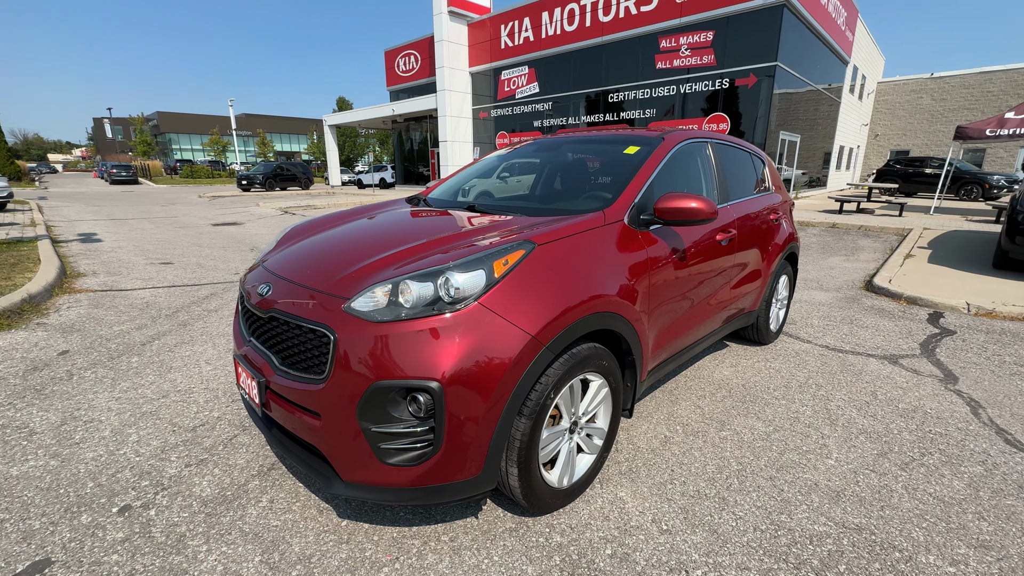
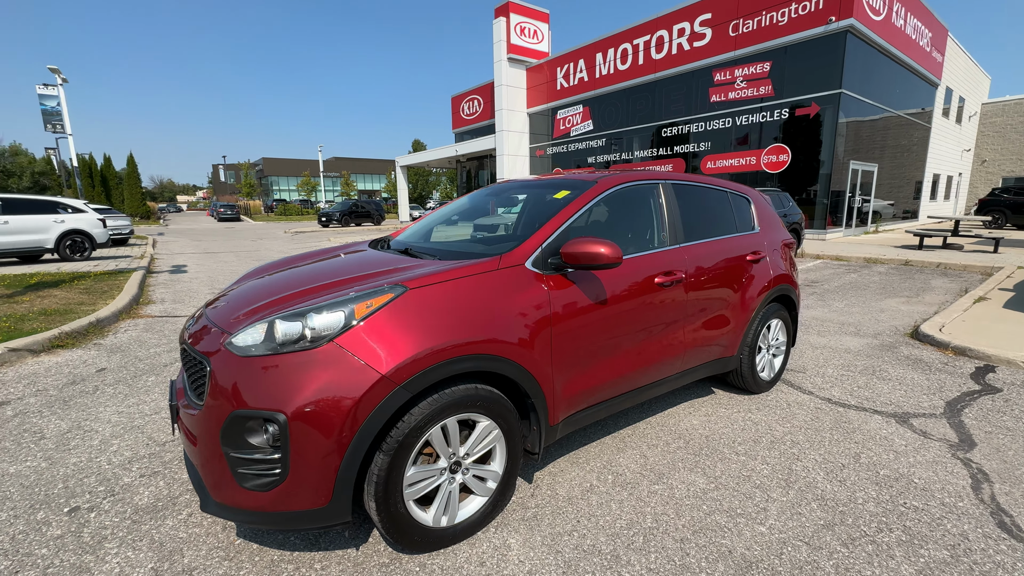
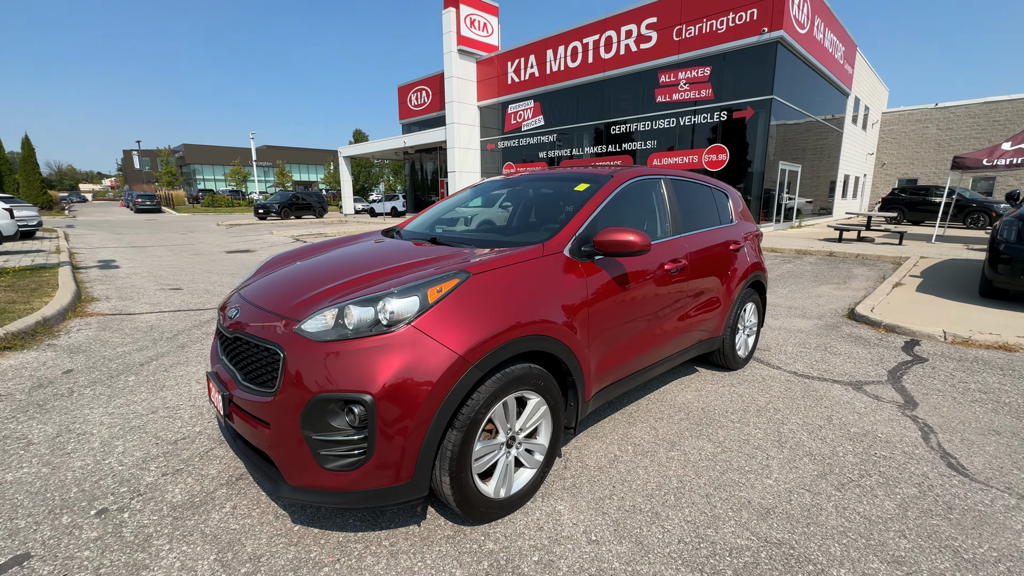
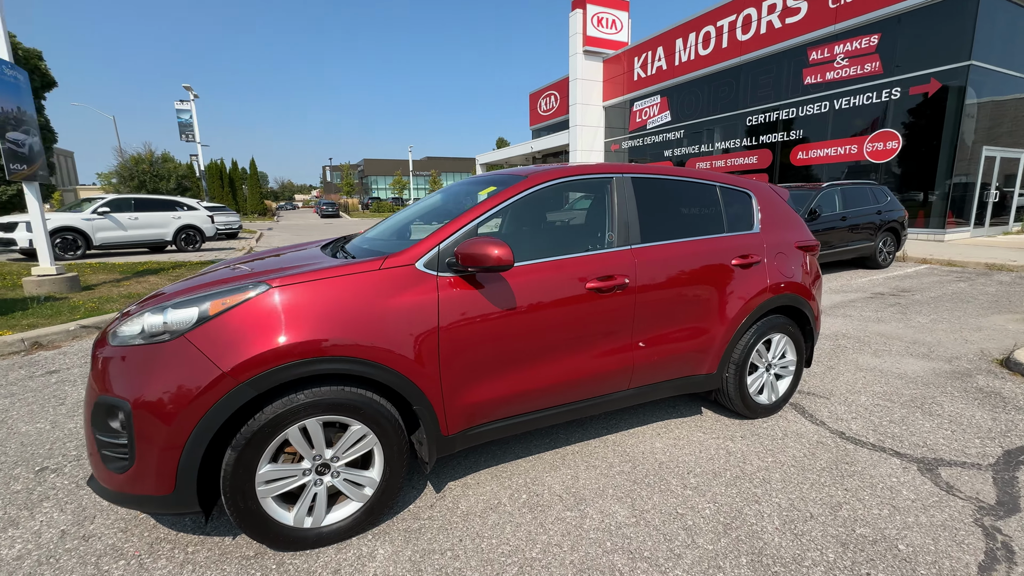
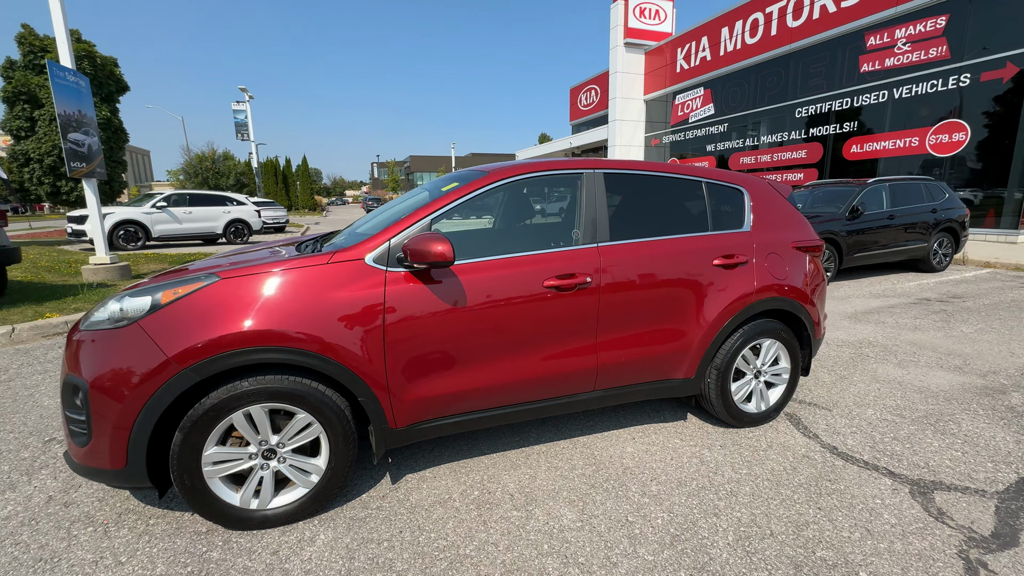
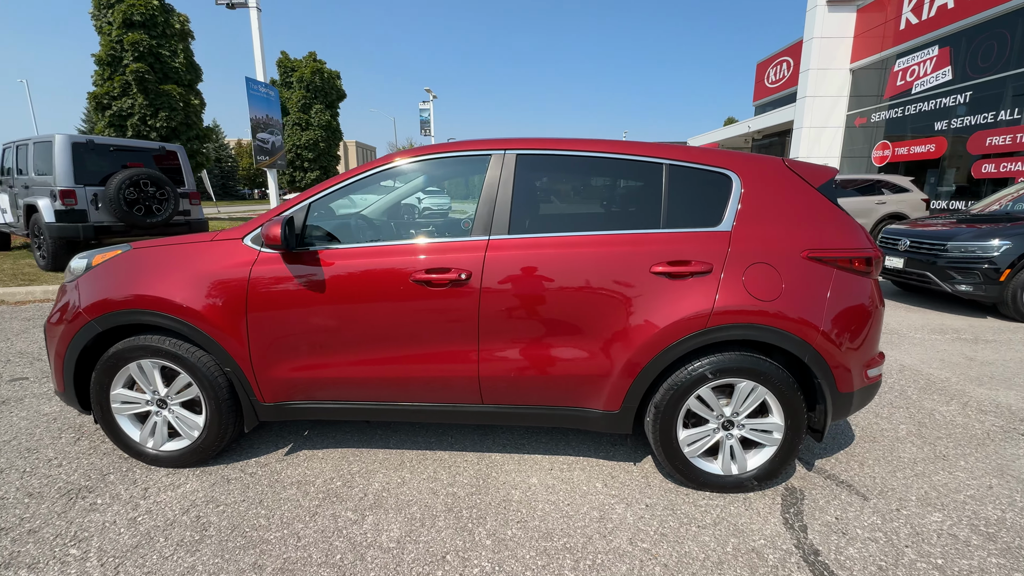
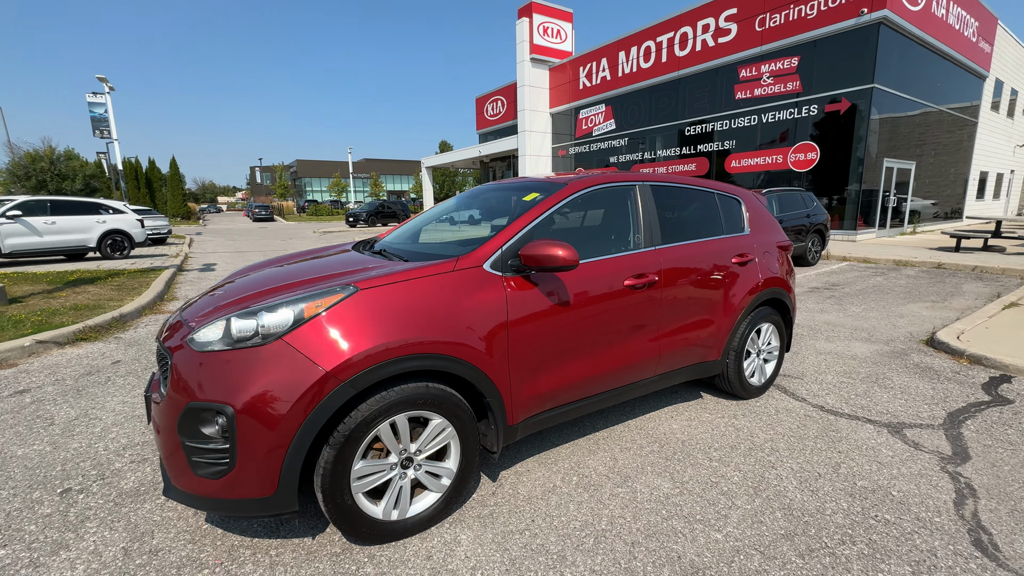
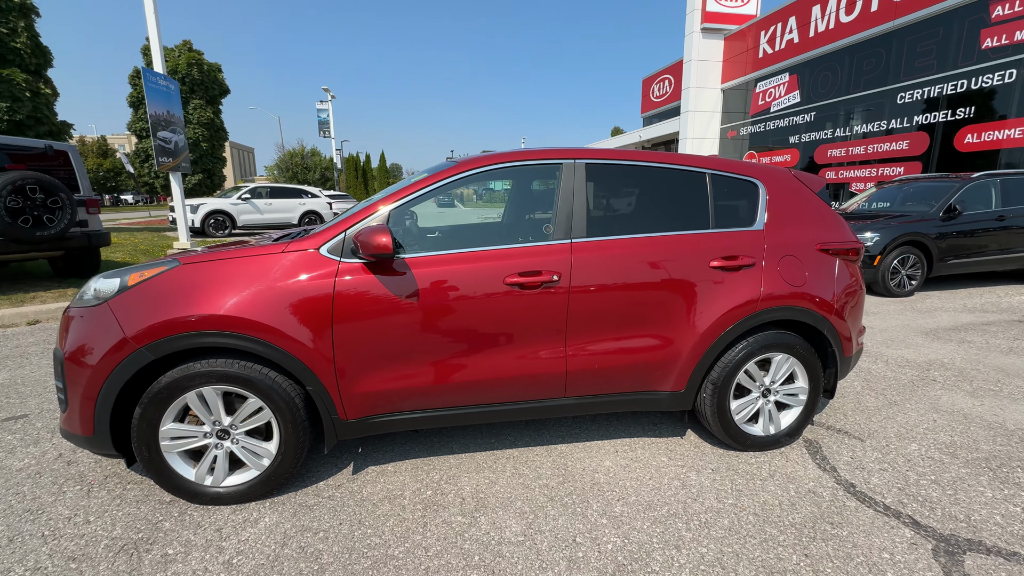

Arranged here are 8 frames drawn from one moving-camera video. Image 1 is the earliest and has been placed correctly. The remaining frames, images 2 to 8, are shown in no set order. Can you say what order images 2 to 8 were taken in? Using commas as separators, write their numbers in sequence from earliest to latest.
3, 2, 7, 4, 5, 8, 6
